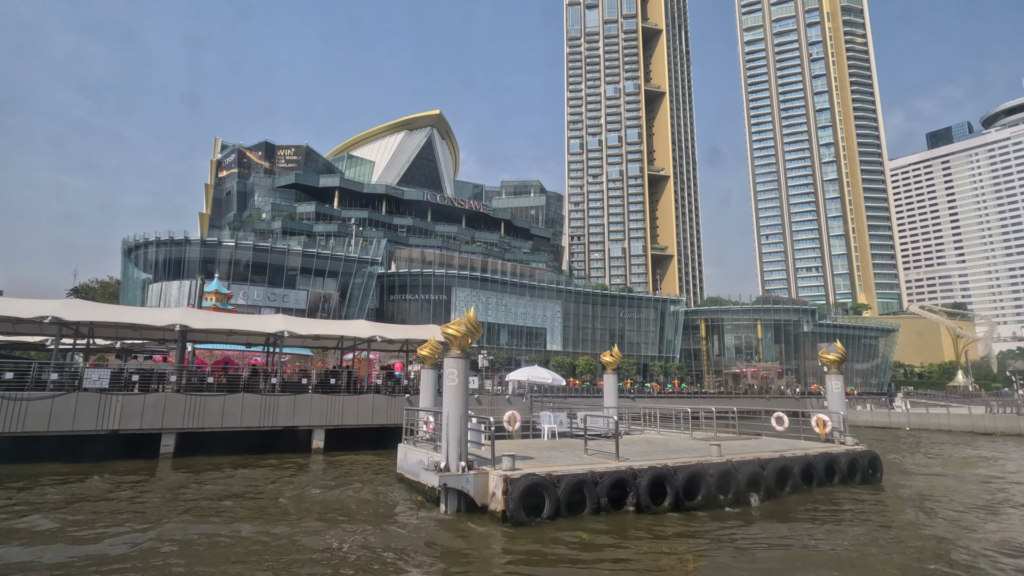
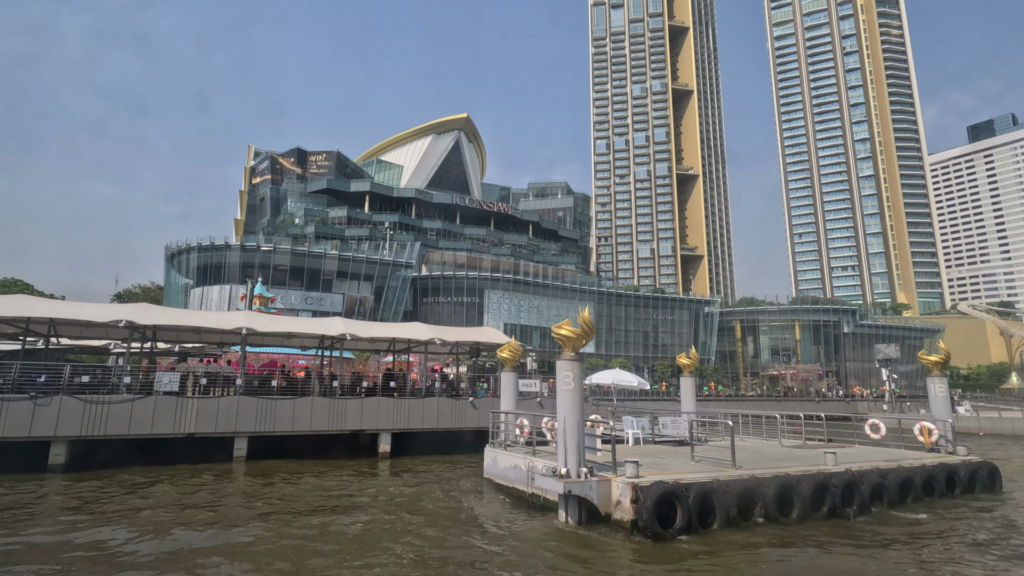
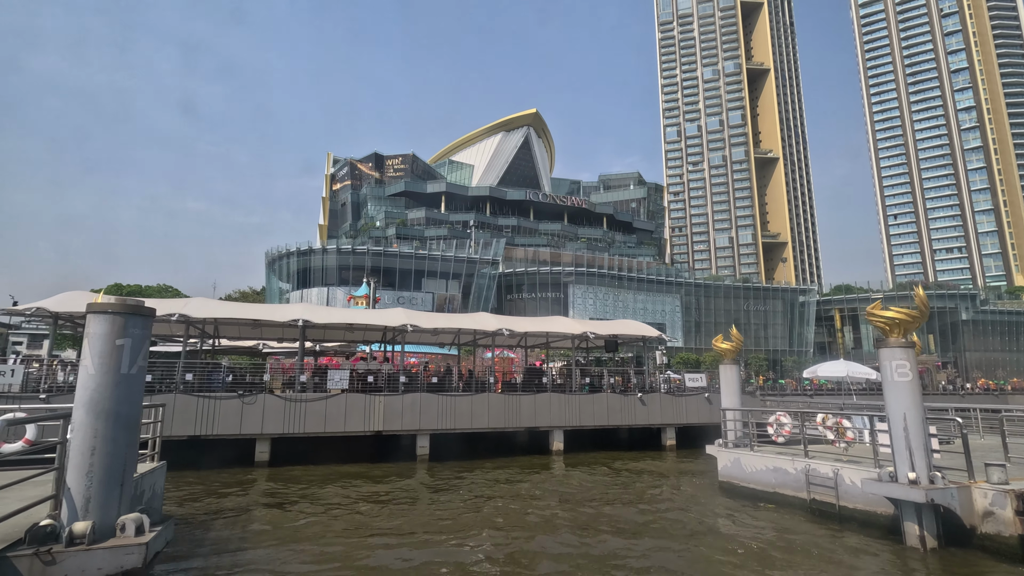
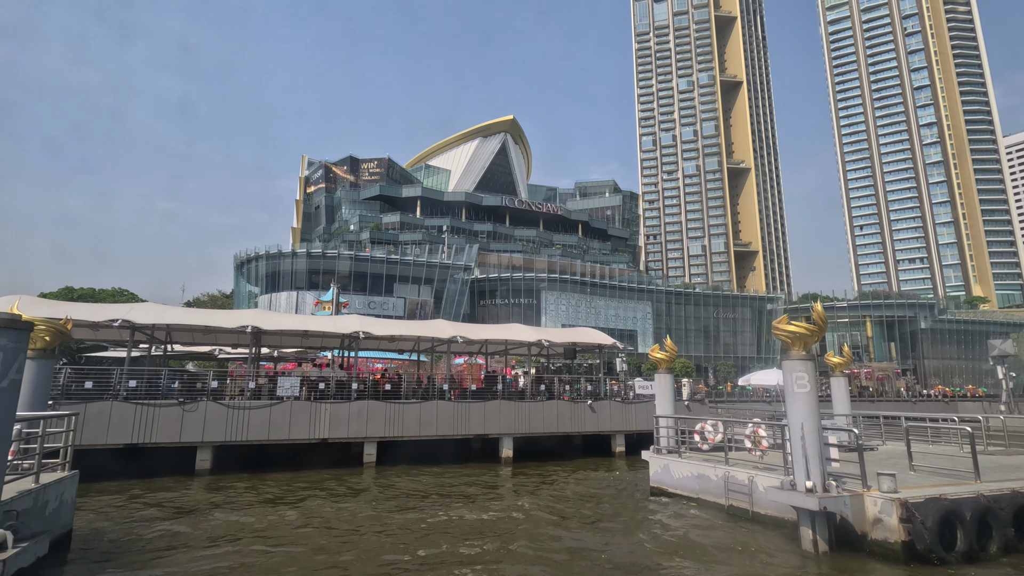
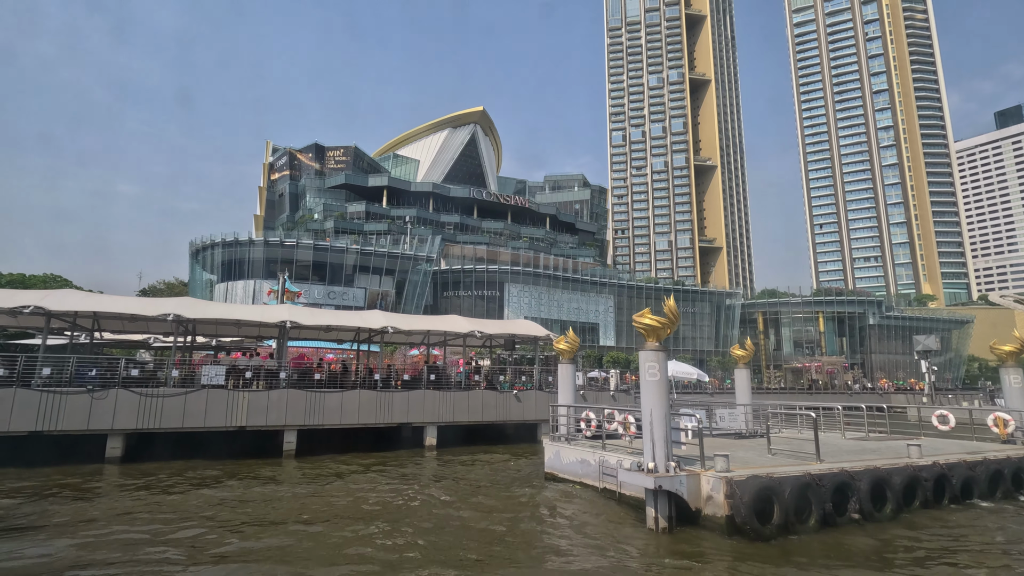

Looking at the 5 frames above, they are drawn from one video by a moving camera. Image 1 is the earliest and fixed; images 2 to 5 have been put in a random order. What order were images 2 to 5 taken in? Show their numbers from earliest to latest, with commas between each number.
2, 5, 4, 3
